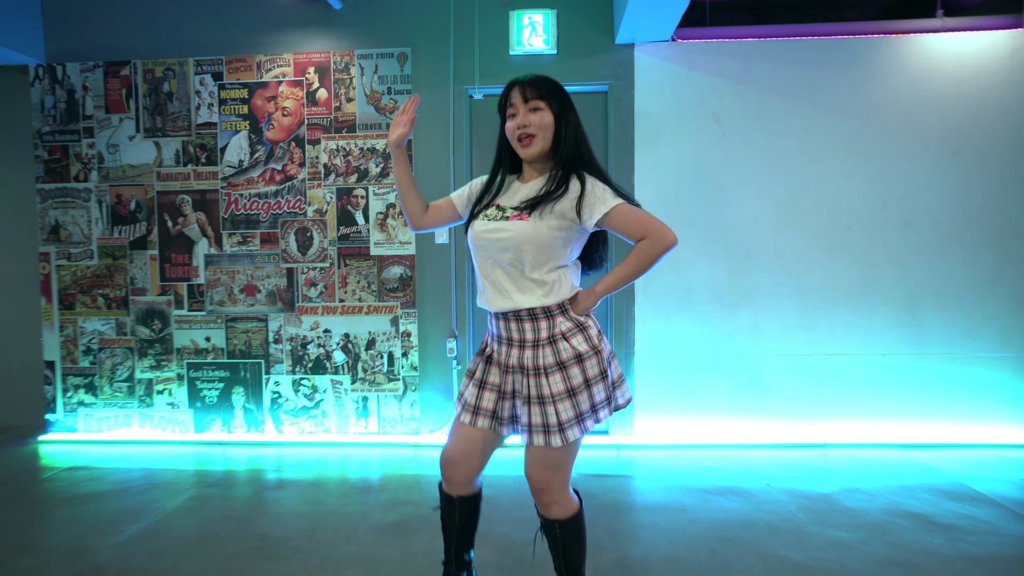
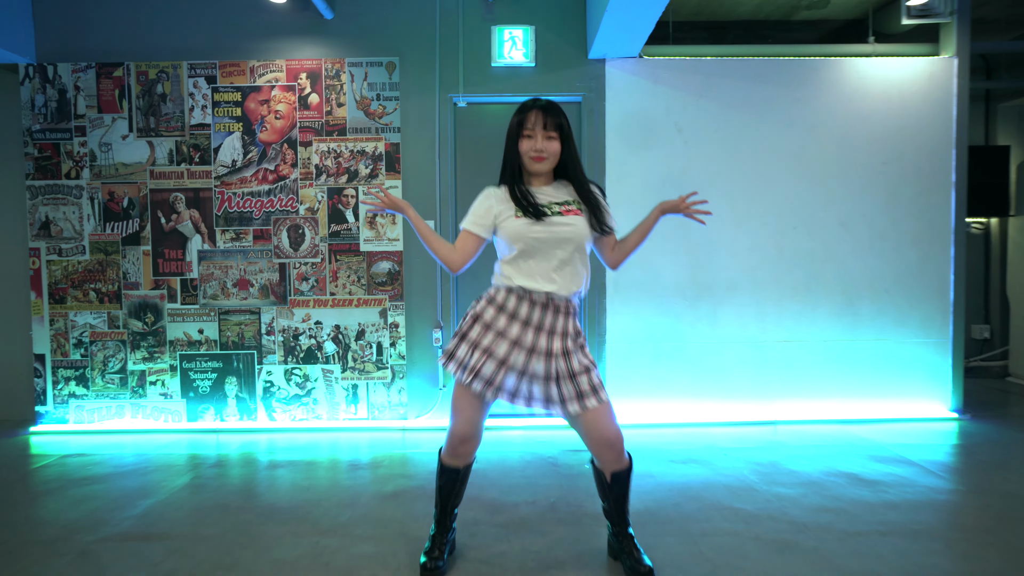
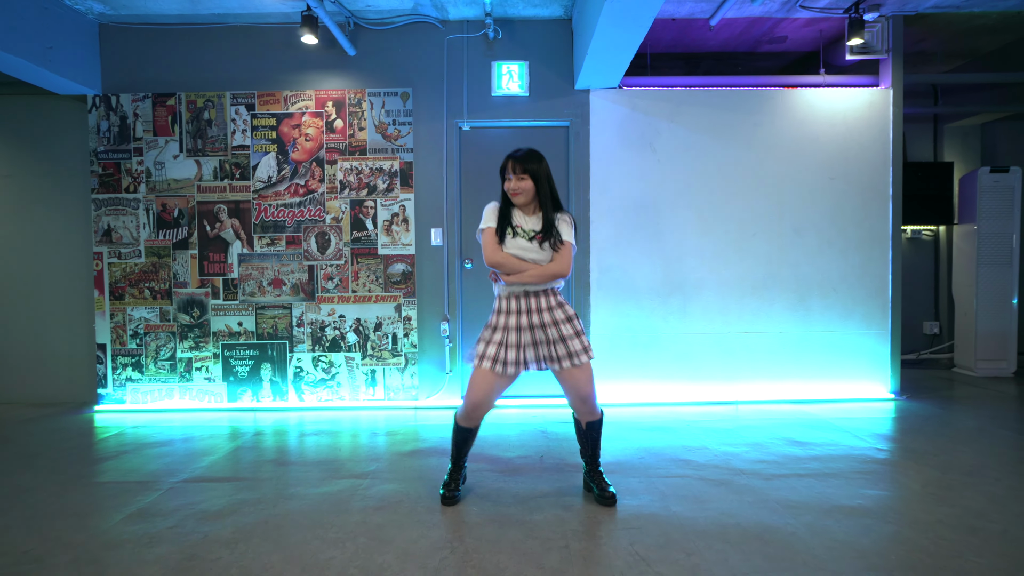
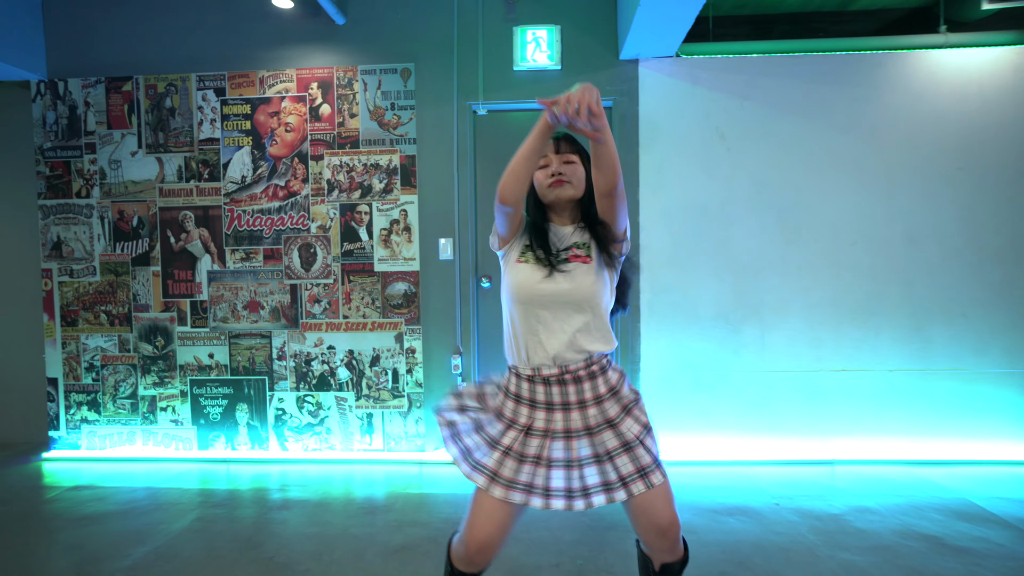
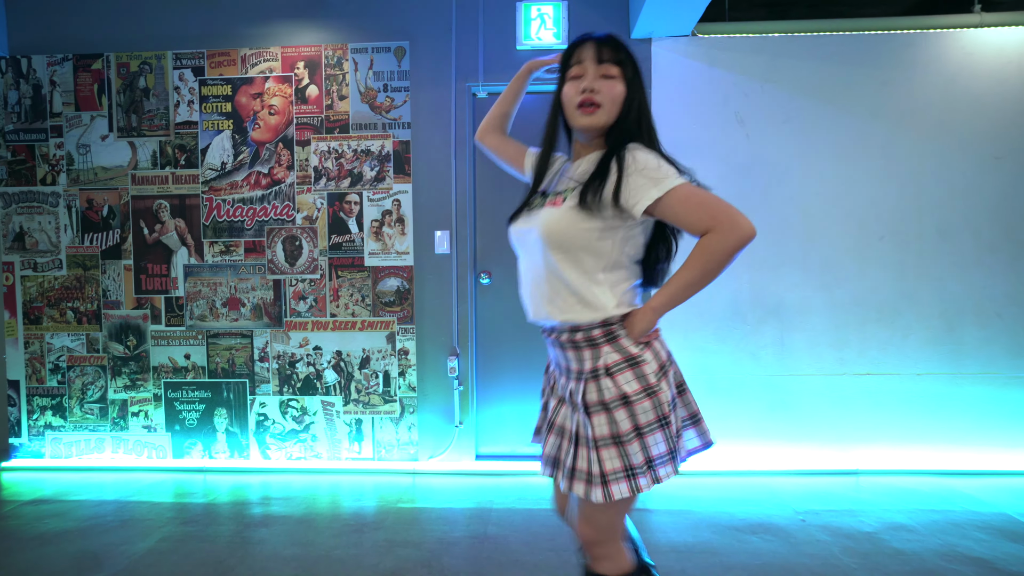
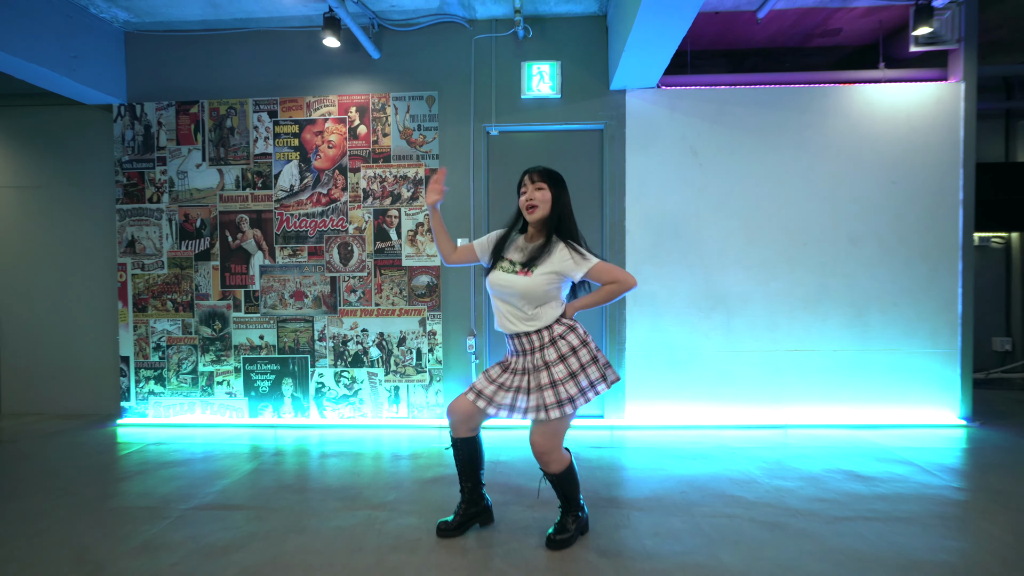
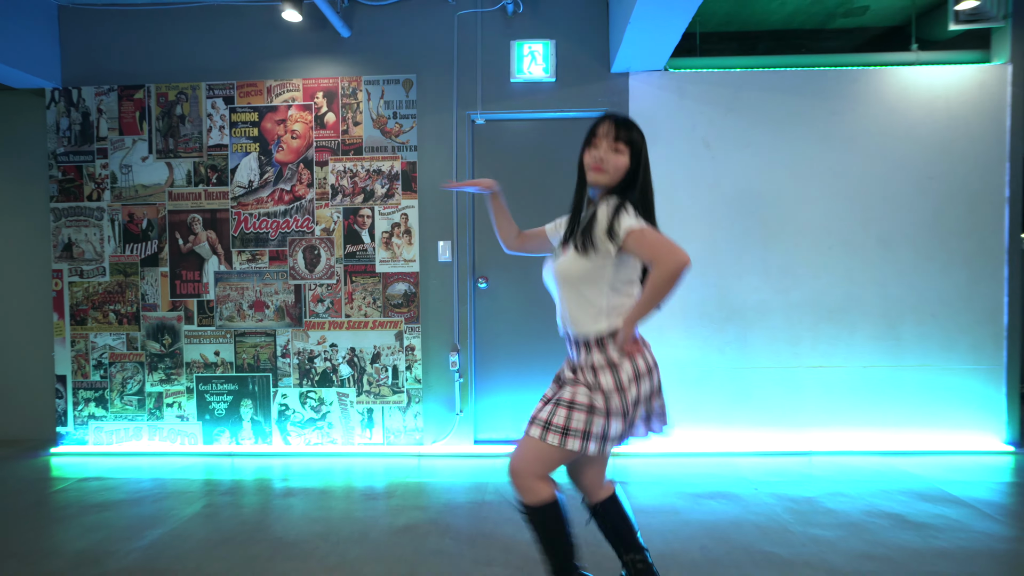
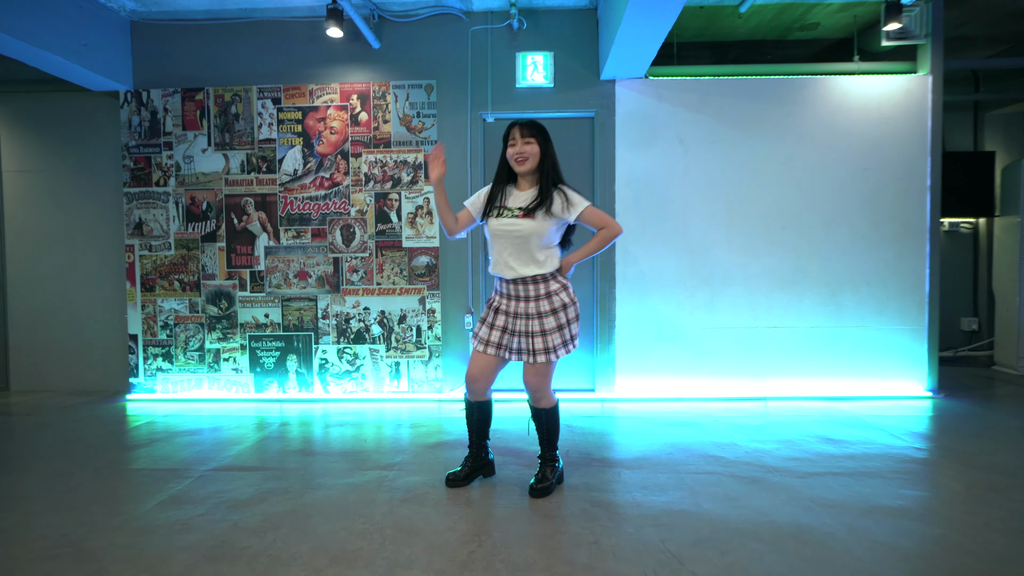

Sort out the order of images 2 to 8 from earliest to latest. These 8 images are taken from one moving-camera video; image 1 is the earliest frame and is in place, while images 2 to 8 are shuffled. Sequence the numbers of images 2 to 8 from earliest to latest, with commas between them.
5, 7, 3, 2, 4, 6, 8
